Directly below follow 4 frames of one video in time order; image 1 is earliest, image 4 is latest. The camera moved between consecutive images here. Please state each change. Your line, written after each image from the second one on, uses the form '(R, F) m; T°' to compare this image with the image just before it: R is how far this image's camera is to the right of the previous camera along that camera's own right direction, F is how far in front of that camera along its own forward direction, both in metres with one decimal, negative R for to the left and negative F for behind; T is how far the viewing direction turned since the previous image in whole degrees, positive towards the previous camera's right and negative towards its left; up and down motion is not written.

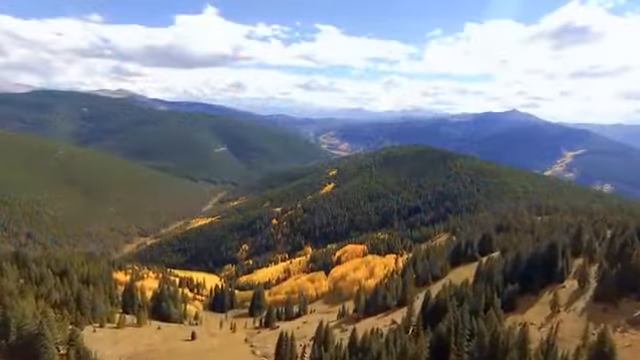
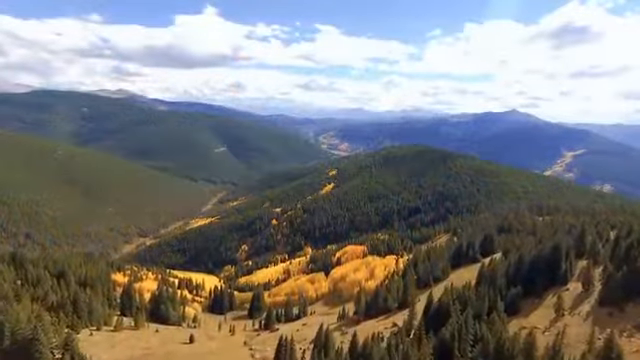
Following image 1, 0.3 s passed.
(0.0, +1.4) m; 0°
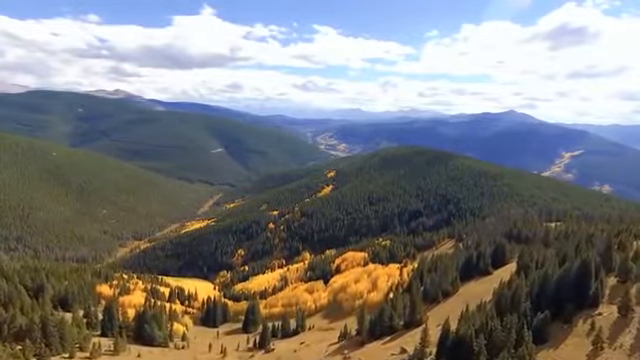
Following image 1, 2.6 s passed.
(-0.3, +10.7) m; 0°
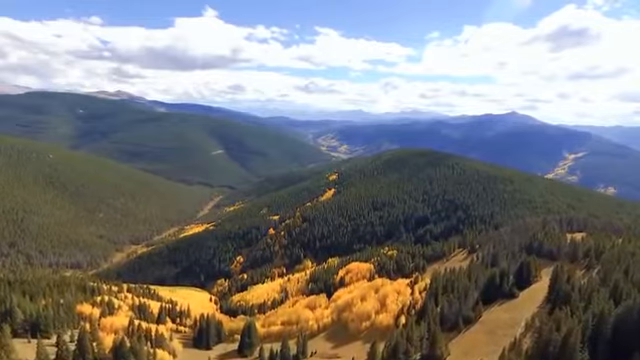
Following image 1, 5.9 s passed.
(-0.4, +15.3) m; 0°
